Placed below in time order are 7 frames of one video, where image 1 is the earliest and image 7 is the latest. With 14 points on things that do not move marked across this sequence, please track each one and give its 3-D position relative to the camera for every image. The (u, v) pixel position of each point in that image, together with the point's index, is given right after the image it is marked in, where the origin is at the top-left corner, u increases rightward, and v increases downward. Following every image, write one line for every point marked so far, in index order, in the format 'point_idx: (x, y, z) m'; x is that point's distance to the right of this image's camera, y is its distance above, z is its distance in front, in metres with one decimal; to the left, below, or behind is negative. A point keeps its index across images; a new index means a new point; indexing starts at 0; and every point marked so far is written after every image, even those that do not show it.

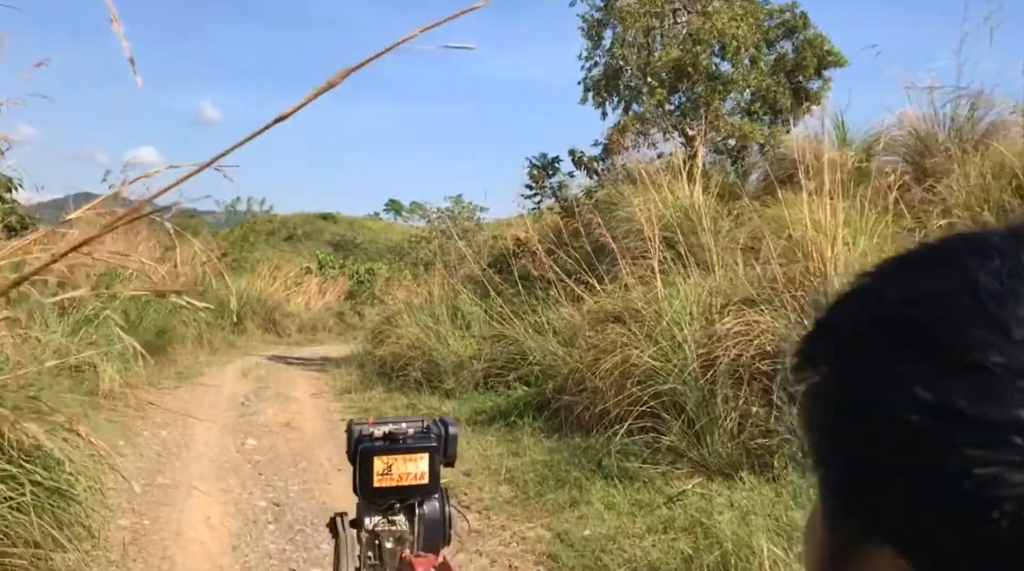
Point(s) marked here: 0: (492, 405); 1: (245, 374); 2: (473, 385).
0: (-0.1, -0.9, +7.5) m
1: (-3.1, -1.0, +11.5) m
2: (-0.3, -0.9, +8.6) m
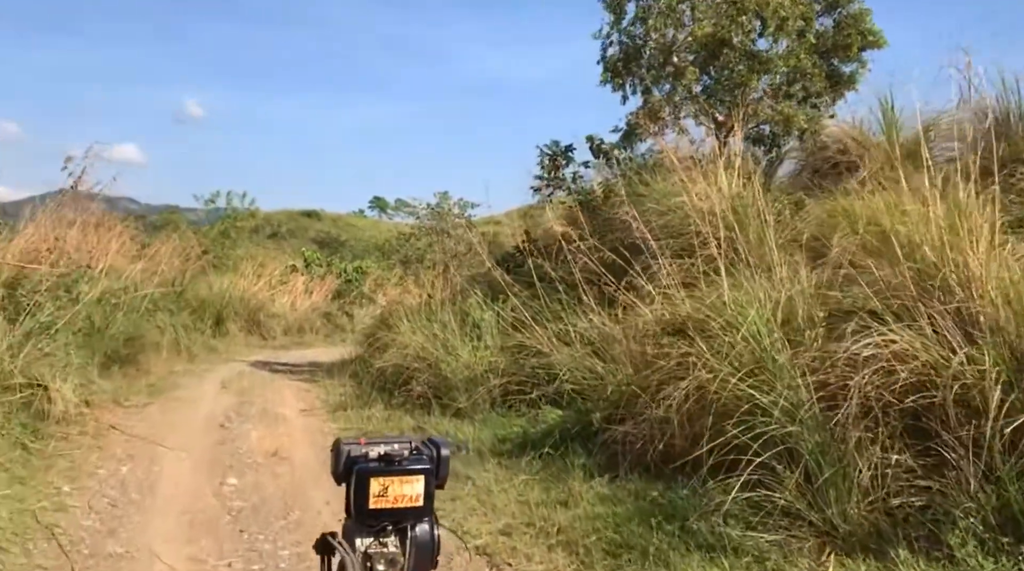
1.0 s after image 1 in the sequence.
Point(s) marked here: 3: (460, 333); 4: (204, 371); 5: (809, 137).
0: (0.0, -0.9, +6.4) m
1: (-3.0, -1.0, +10.3) m
2: (-0.2, -0.9, +7.4) m
3: (-0.4, -0.4, +8.7) m
4: (-3.6, -1.0, +11.6) m
5: (+3.0, +1.5, +9.9) m
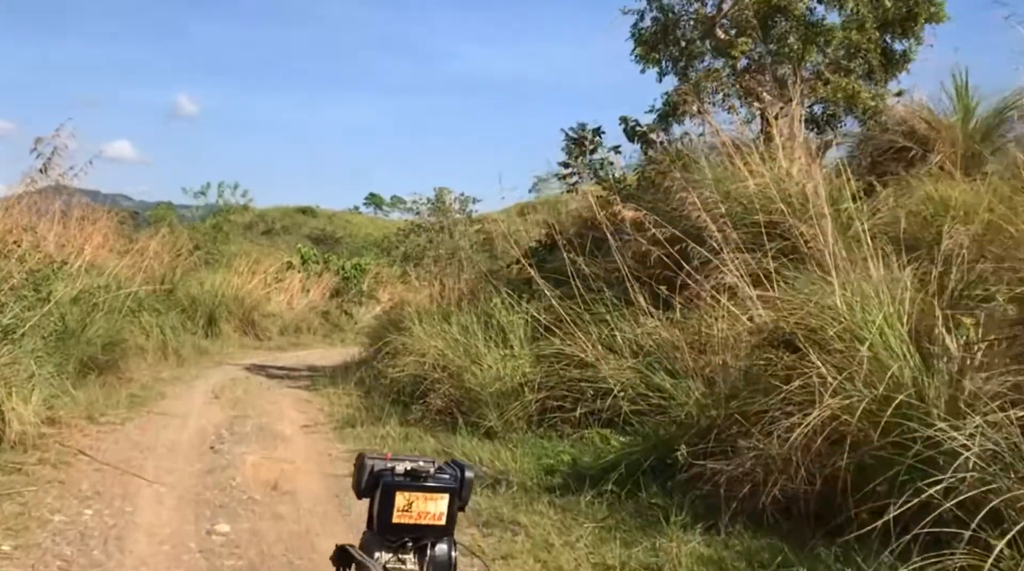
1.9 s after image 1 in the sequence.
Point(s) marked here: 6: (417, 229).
0: (+0.3, -0.9, +5.3) m
1: (-2.7, -1.0, +9.2) m
2: (+0.1, -0.9, +6.3) m
3: (-0.2, -0.4, +7.7) m
4: (-3.3, -1.0, +10.5) m
5: (+3.2, +1.5, +8.8) m
6: (-1.9, +1.1, +19.7) m
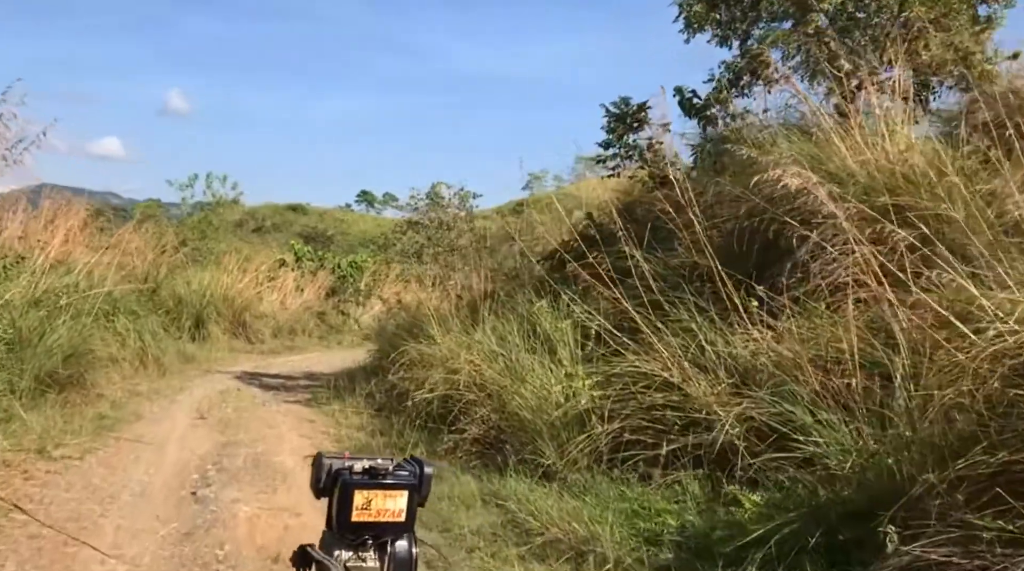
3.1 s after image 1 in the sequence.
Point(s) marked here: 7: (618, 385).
0: (+0.6, -0.9, +3.9) m
1: (-2.4, -1.0, +7.8) m
2: (+0.4, -0.9, +5.0) m
3: (+0.1, -0.4, +6.3) m
4: (-3.1, -1.0, +9.1) m
5: (+3.5, +1.5, +7.5) m
6: (-1.7, +1.1, +18.3) m
7: (+0.6, -0.5, +5.2) m
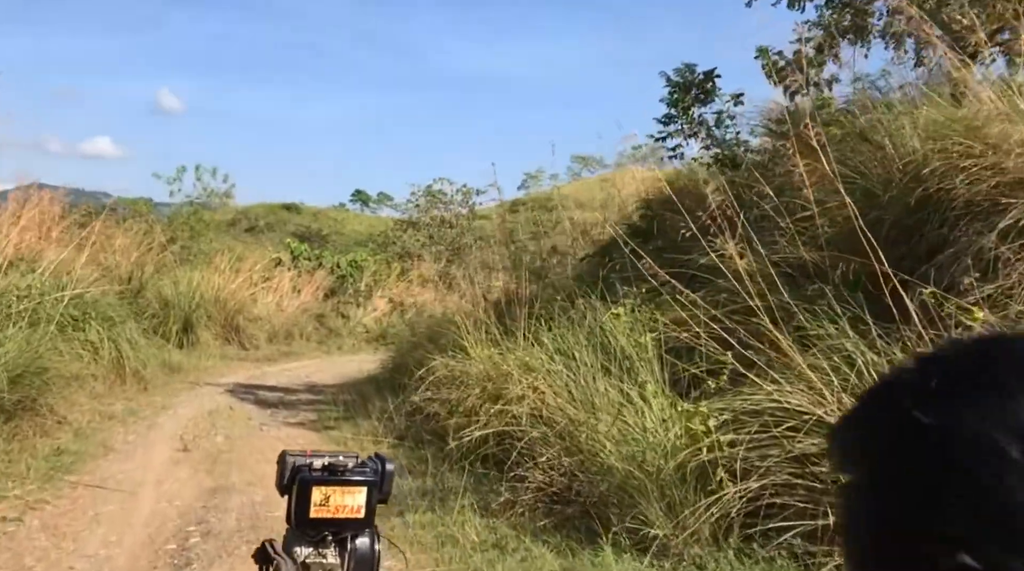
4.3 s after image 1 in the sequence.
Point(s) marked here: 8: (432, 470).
0: (+1.0, -0.9, +2.5) m
1: (-2.1, -1.0, +6.4) m
2: (+0.8, -0.9, +3.6) m
3: (+0.5, -0.4, +4.9) m
4: (-2.7, -1.0, +7.7) m
5: (+3.8, +1.5, +6.1) m
6: (-1.5, +1.1, +16.9) m
7: (+0.9, -0.5, +3.8) m
8: (-0.4, -0.9, +5.2) m
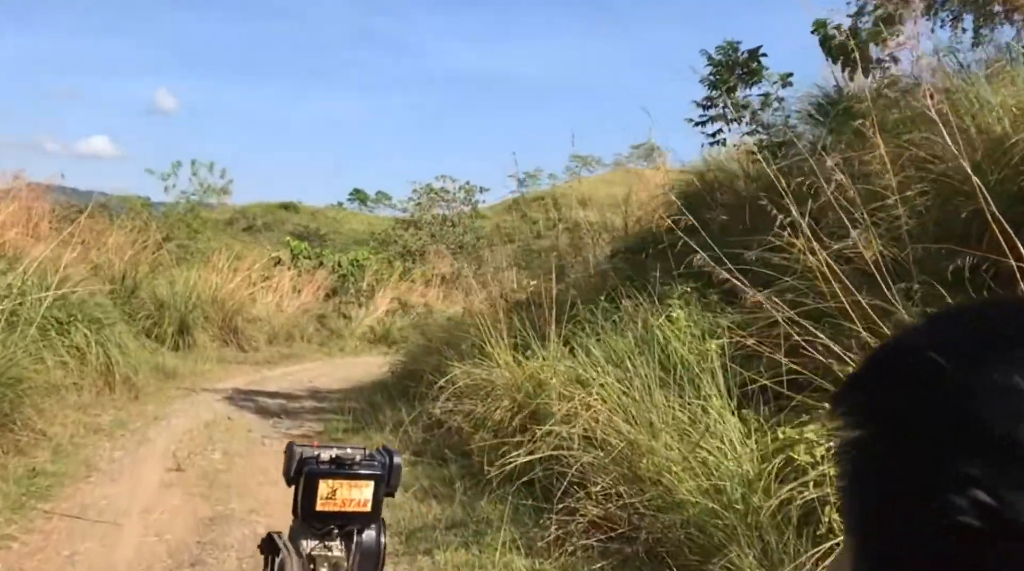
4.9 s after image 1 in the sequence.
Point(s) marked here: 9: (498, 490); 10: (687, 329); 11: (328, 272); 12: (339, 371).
0: (+1.2, -0.9, +1.9) m
1: (-1.9, -1.0, +5.7) m
2: (+1.0, -0.9, +2.9) m
3: (+0.7, -0.4, +4.2) m
4: (-2.5, -1.0, +7.0) m
5: (+4.0, +1.5, +5.5) m
6: (-1.3, +1.1, +16.2) m
7: (+1.1, -0.5, +3.2) m
8: (-0.3, -0.9, +4.6) m
9: (-0.1, -0.9, +4.5) m
10: (+0.8, -0.2, +4.6) m
11: (-3.4, +0.2, +18.3) m
12: (-2.2, -1.1, +12.6) m
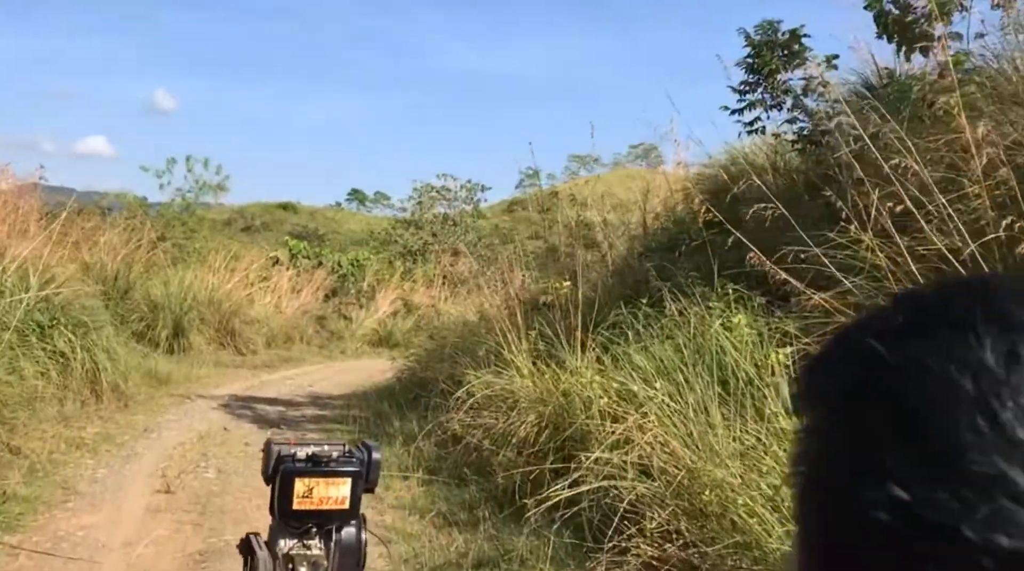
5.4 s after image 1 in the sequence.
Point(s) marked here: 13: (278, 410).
0: (+1.3, -0.9, +1.3) m
1: (-1.8, -1.0, +5.2) m
2: (+1.1, -0.9, +2.3) m
3: (+0.8, -0.4, +3.7) m
4: (-2.4, -1.0, +6.4) m
5: (+4.2, +1.5, +4.9) m
6: (-1.2, +1.1, +15.7) m
7: (+1.2, -0.5, +2.6) m
8: (-0.1, -0.9, +4.0) m
9: (0.0, -0.9, +4.0) m
10: (+0.9, -0.2, +4.0) m
11: (-3.3, +0.2, +17.7) m
12: (-2.1, -1.1, +12.1) m
13: (-2.1, -1.1, +9.0) m
